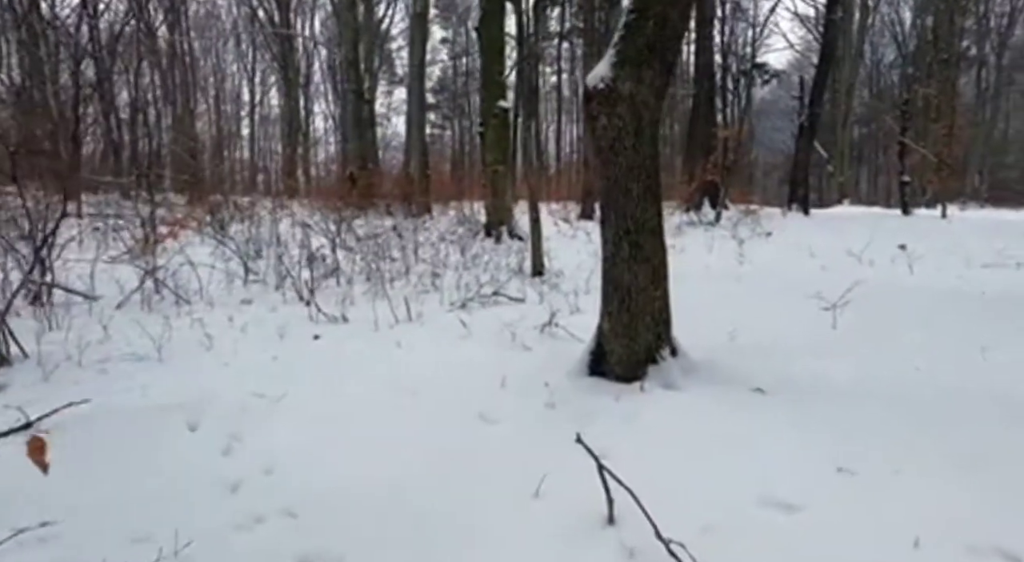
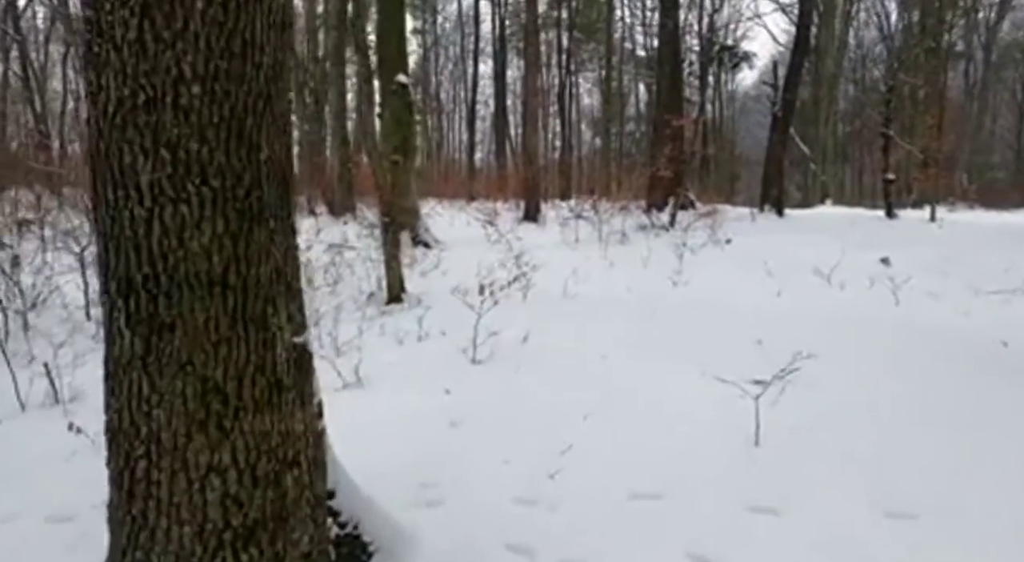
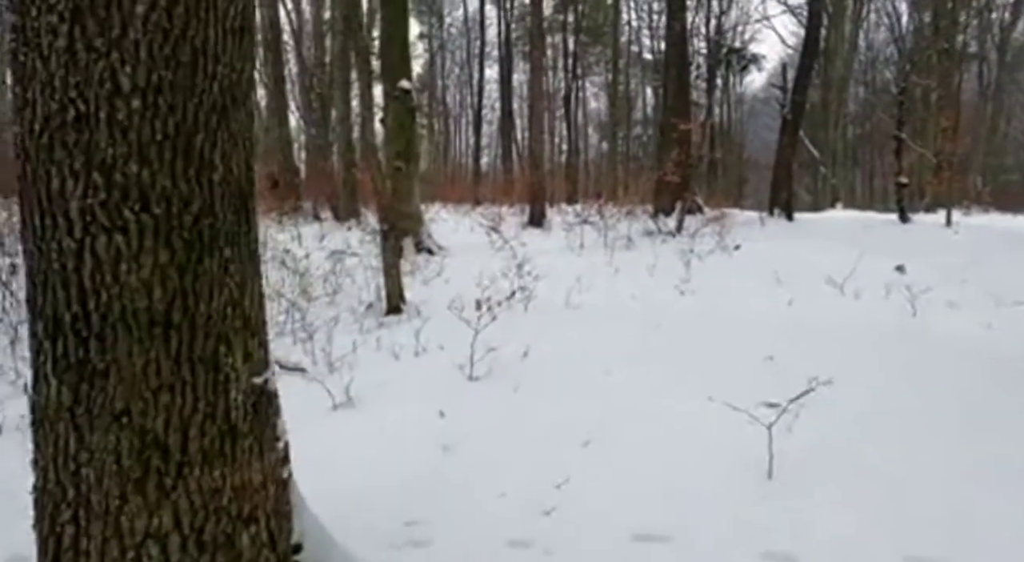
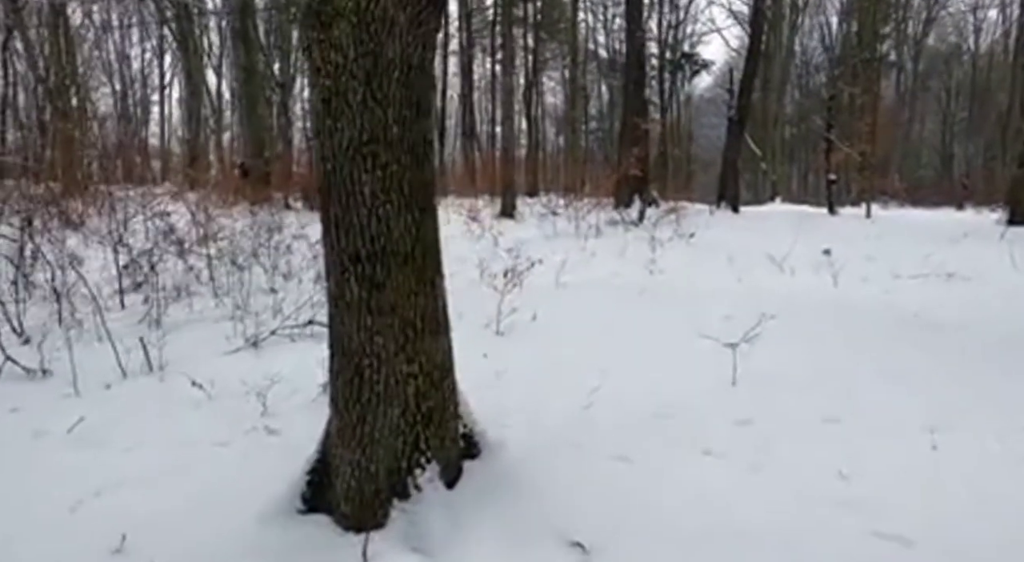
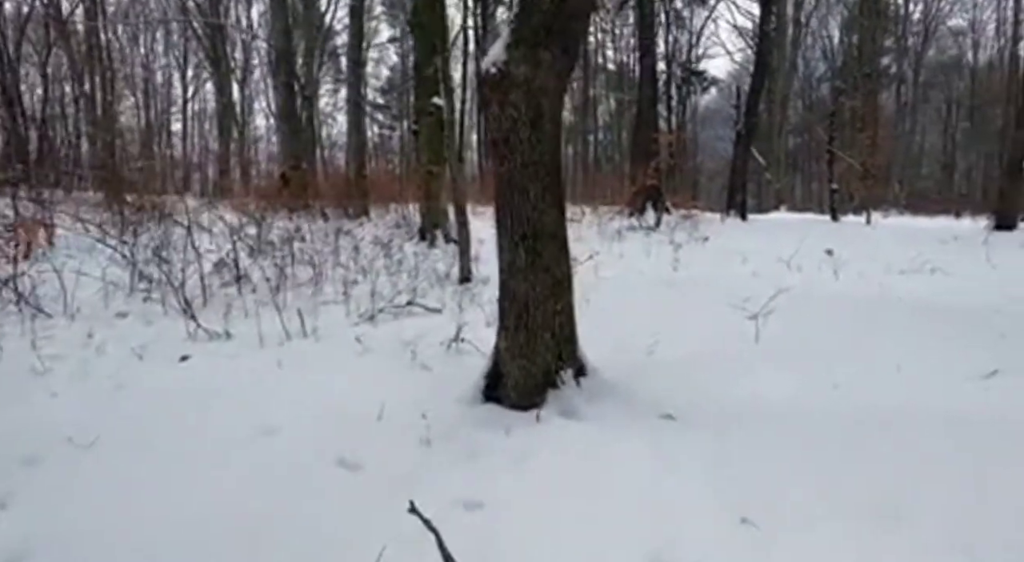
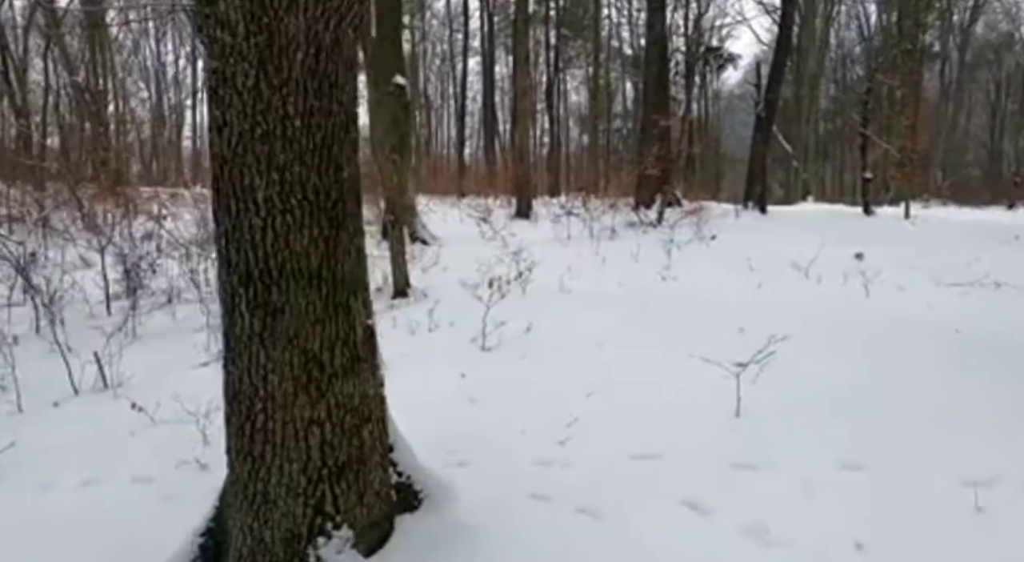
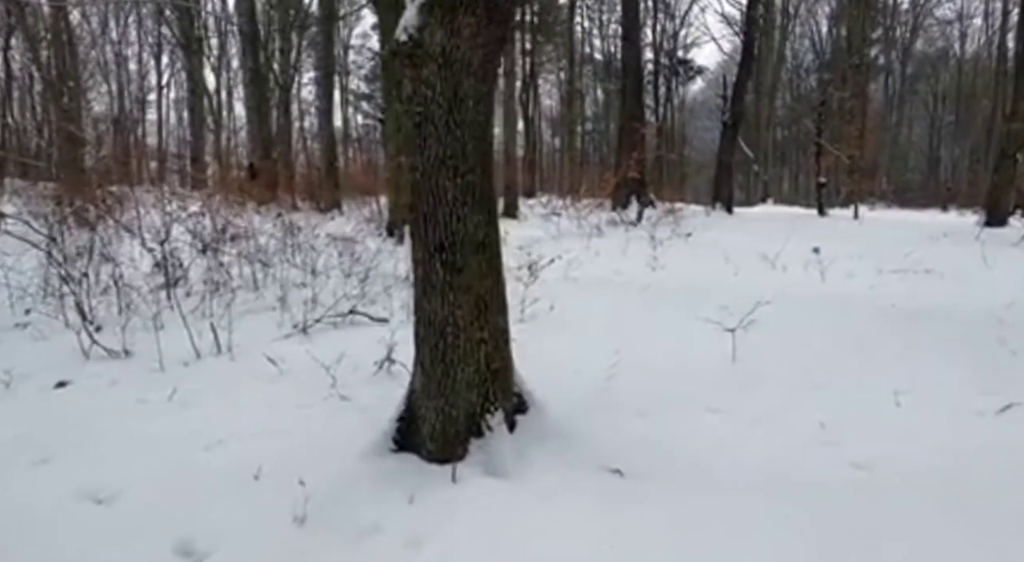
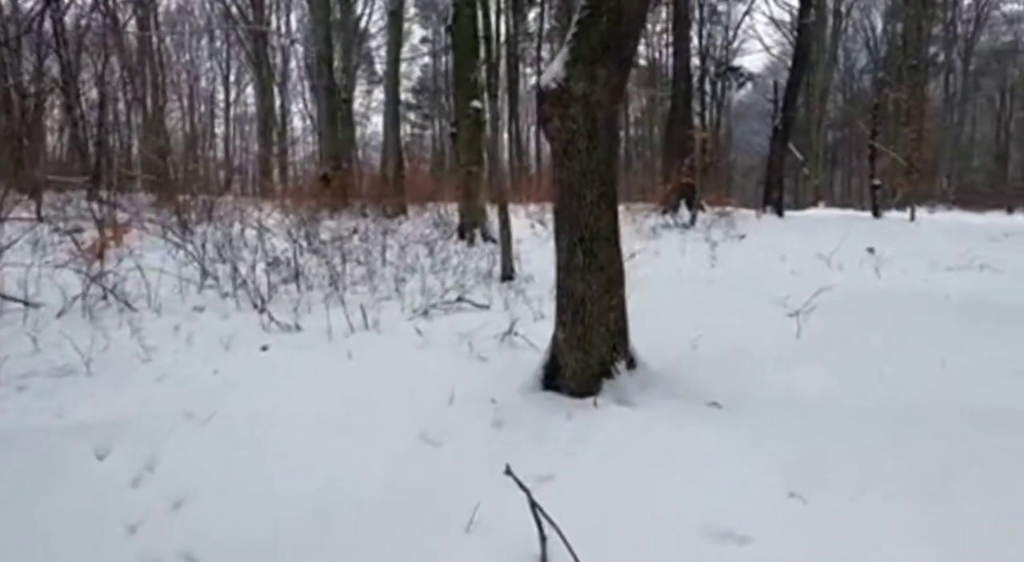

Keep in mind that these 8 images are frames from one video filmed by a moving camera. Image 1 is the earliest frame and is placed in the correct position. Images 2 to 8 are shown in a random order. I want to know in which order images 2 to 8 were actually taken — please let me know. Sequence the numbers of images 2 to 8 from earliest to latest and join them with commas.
8, 5, 7, 4, 6, 2, 3
